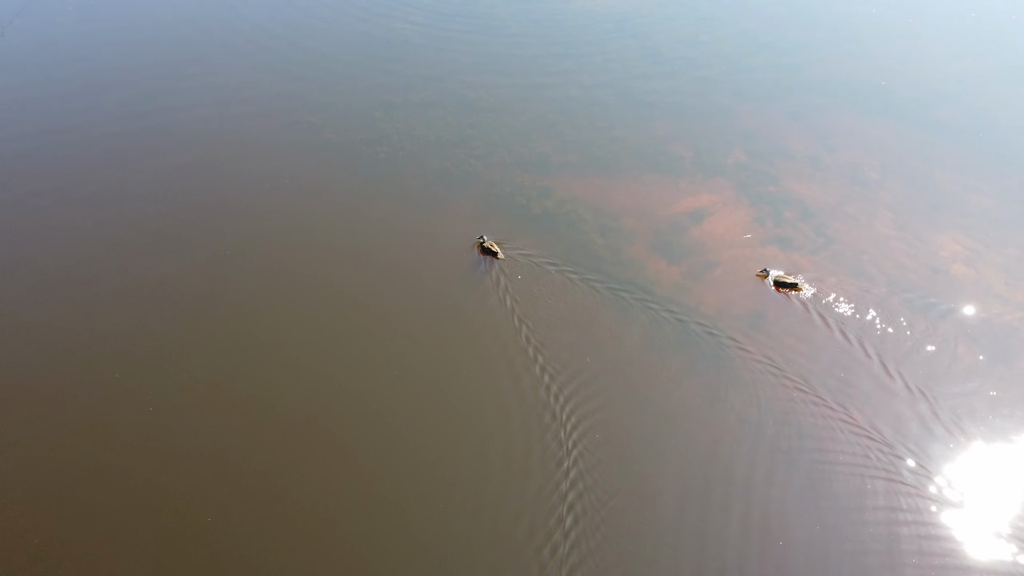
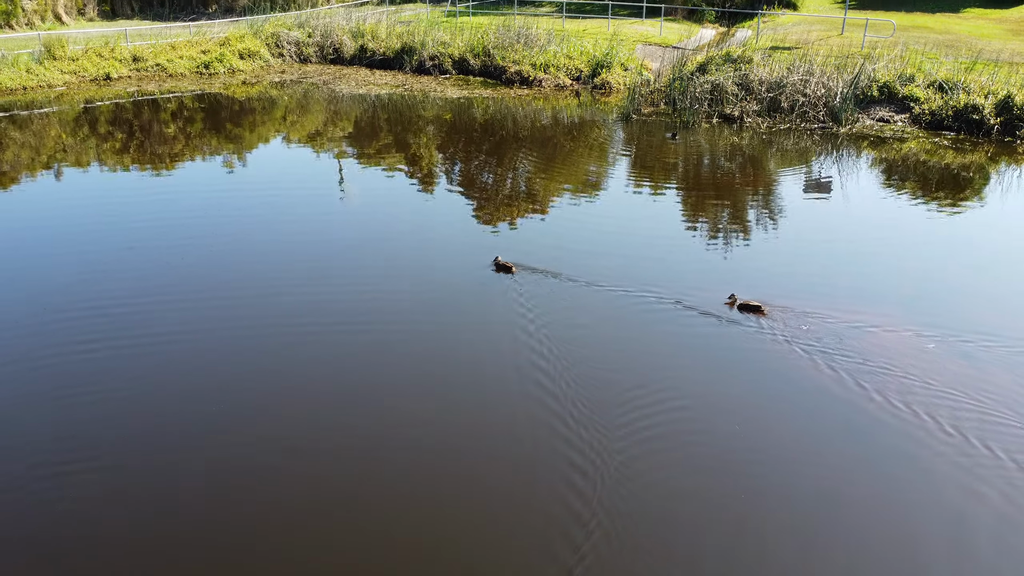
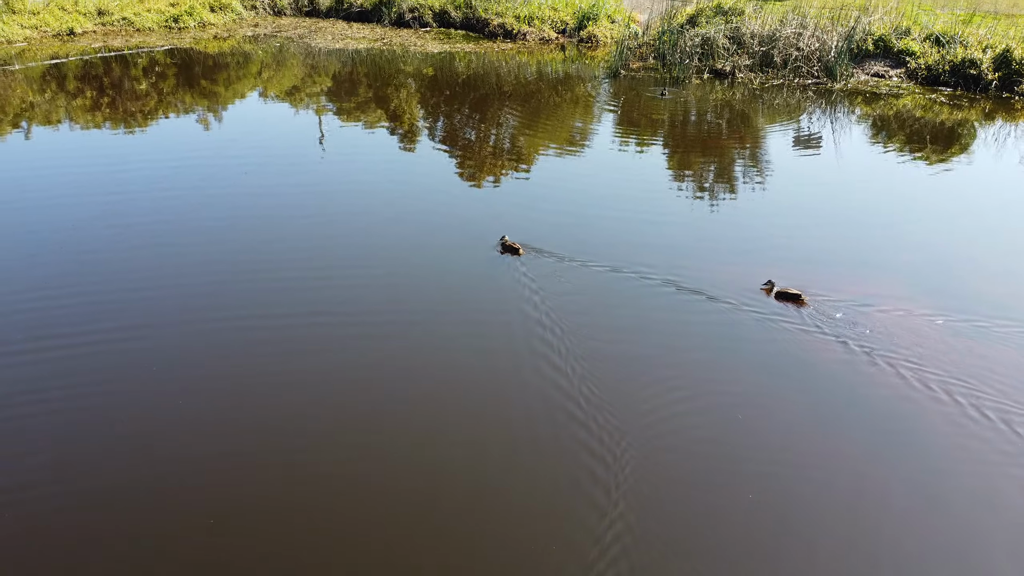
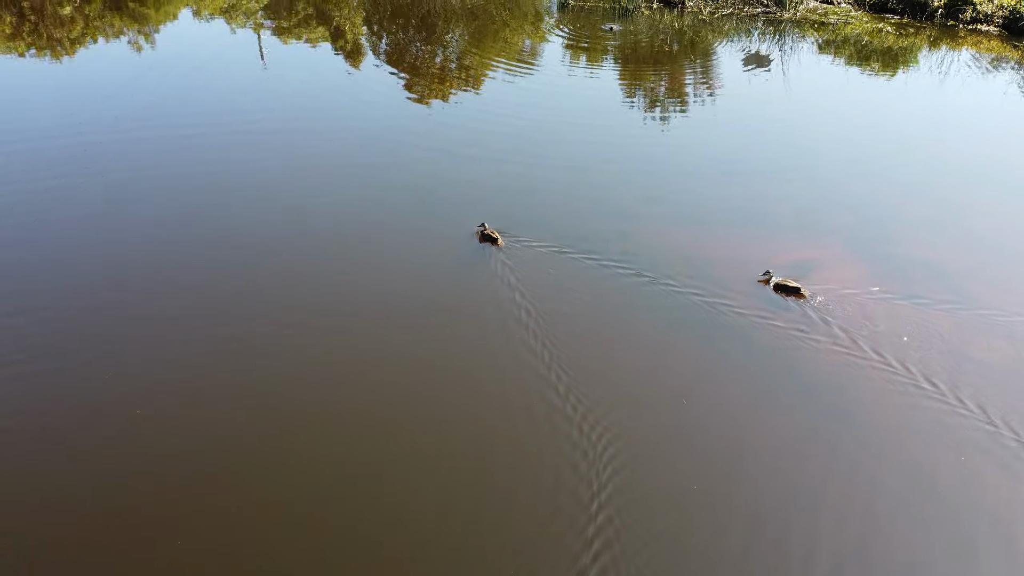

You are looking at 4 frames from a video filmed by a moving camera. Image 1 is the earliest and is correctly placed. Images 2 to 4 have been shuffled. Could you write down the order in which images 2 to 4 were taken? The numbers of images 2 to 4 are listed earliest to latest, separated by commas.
4, 3, 2
